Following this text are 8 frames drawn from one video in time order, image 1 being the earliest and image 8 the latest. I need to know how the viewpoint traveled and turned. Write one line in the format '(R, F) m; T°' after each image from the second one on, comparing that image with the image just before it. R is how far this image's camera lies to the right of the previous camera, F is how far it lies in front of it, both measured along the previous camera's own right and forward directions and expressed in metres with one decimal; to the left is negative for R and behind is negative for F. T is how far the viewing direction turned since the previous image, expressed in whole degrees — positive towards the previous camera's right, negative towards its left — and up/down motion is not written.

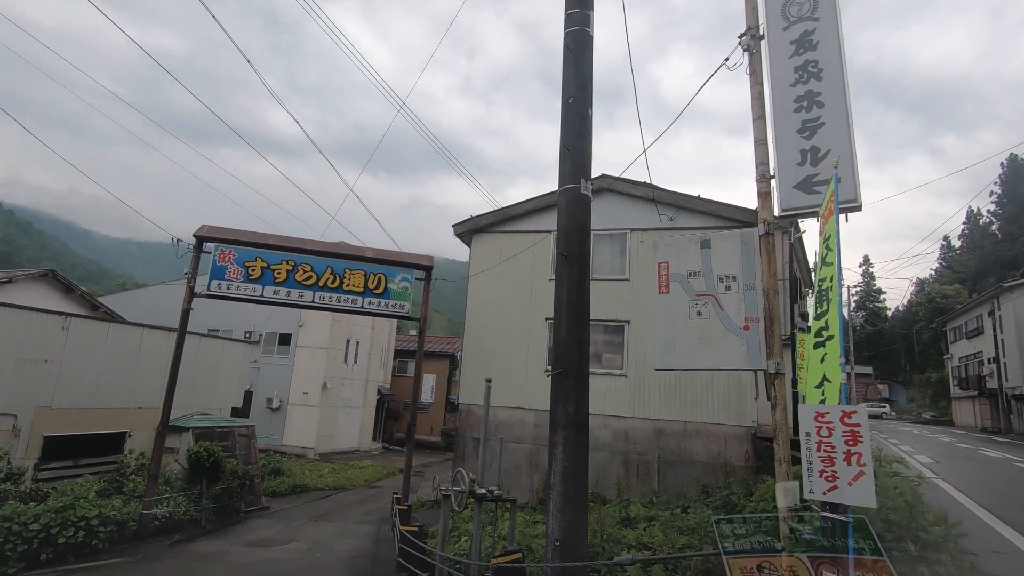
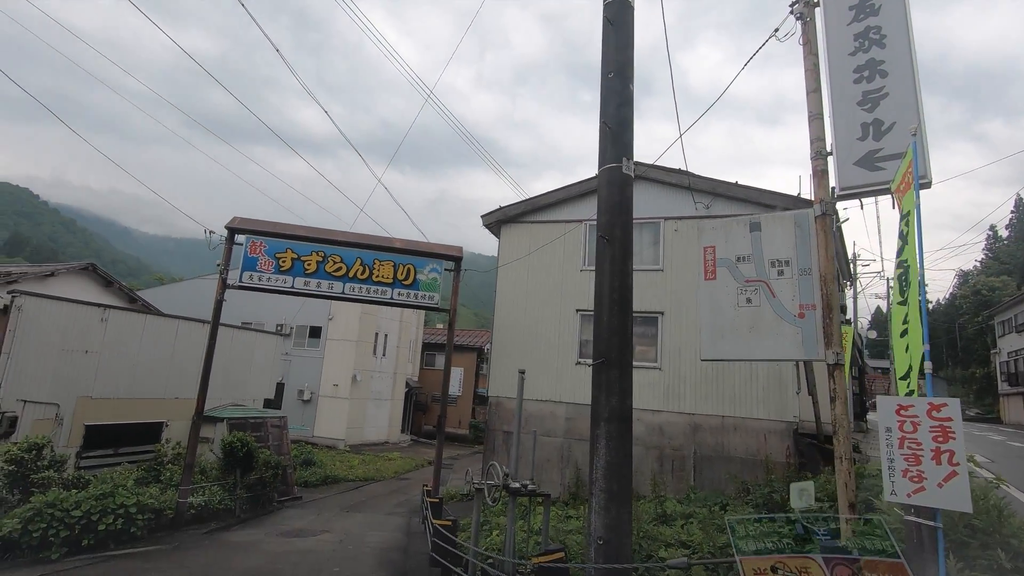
(-0.1, +0.2) m; -3°
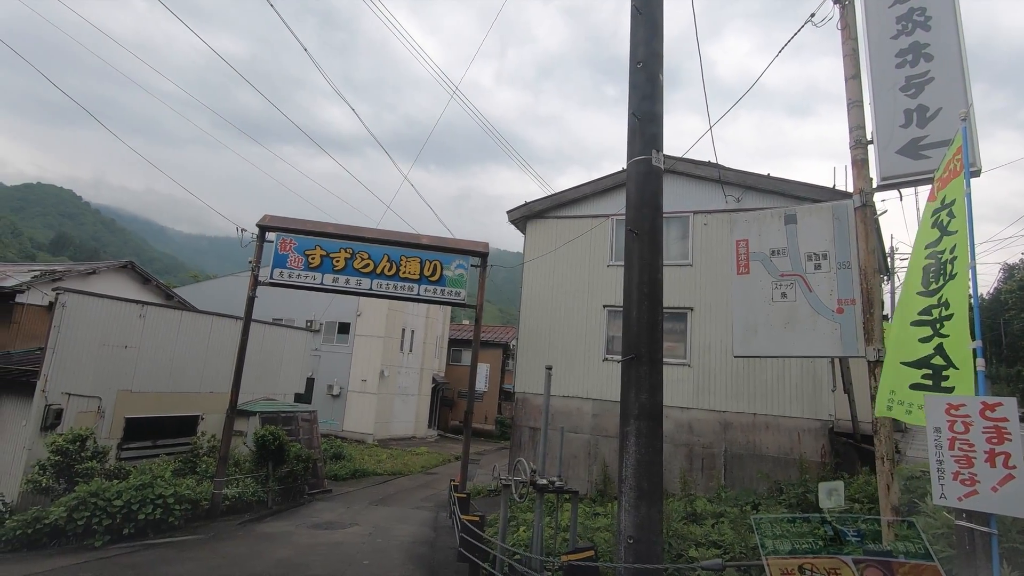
(0.0, 0.0) m; -3°
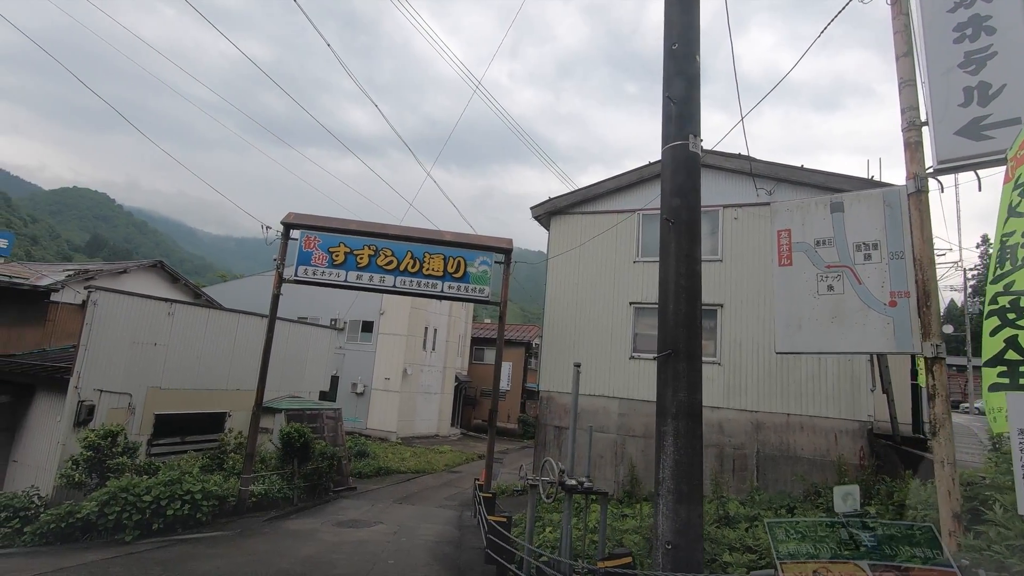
(-0.1, +0.1) m; -2°
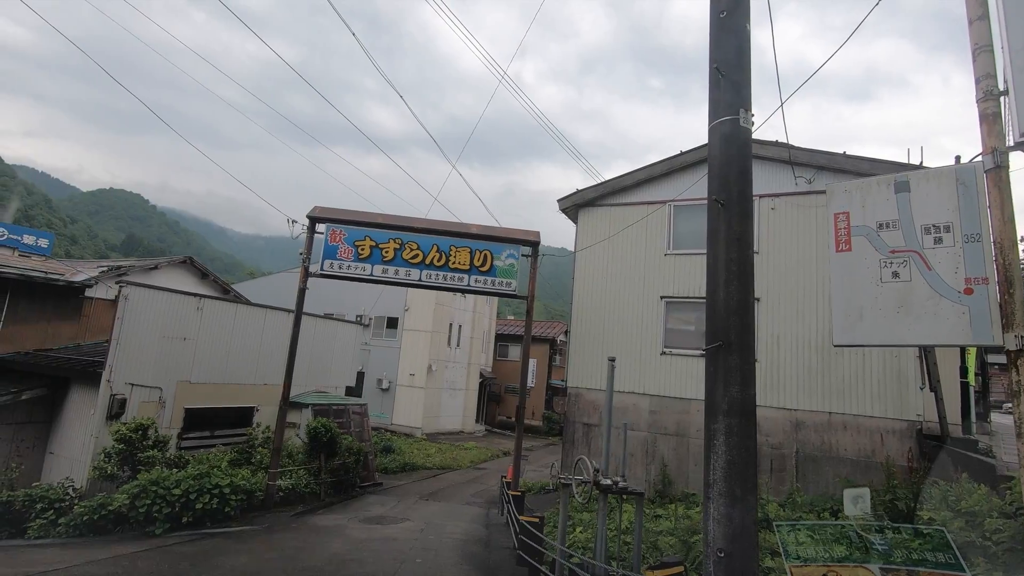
(-0.1, +0.2) m; -2°
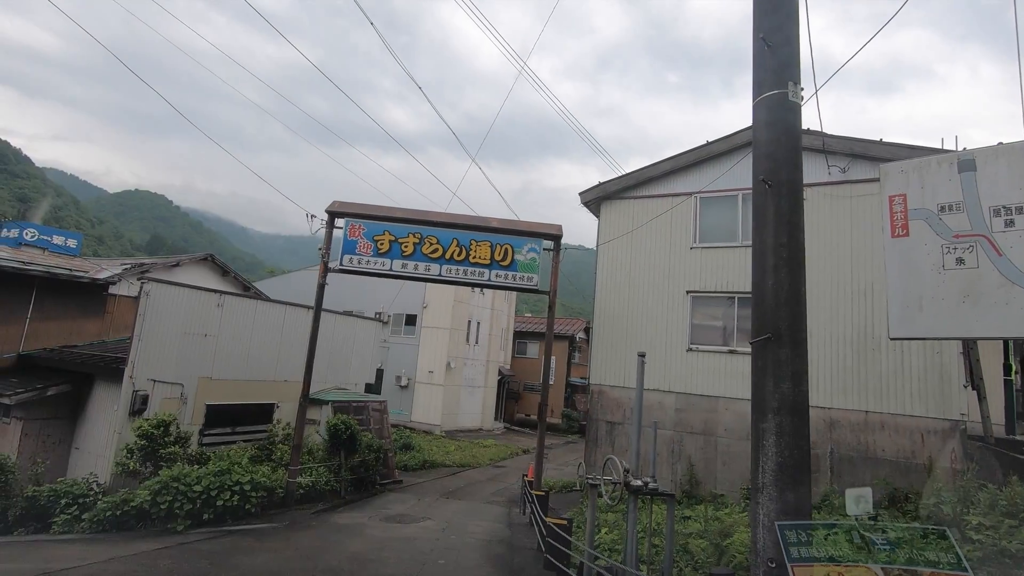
(-0.1, +0.2) m; -2°
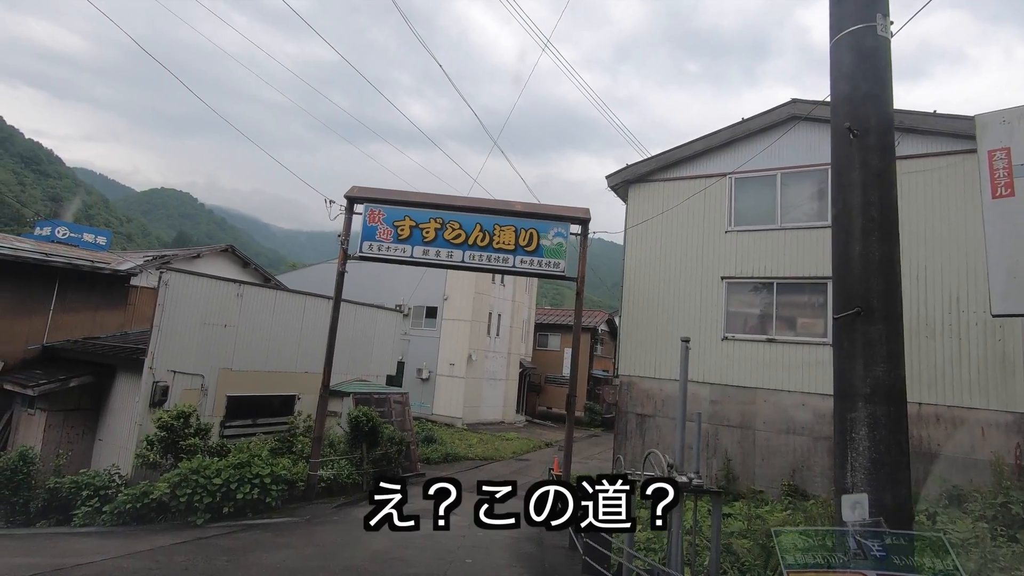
(-0.1, +0.4) m; -2°
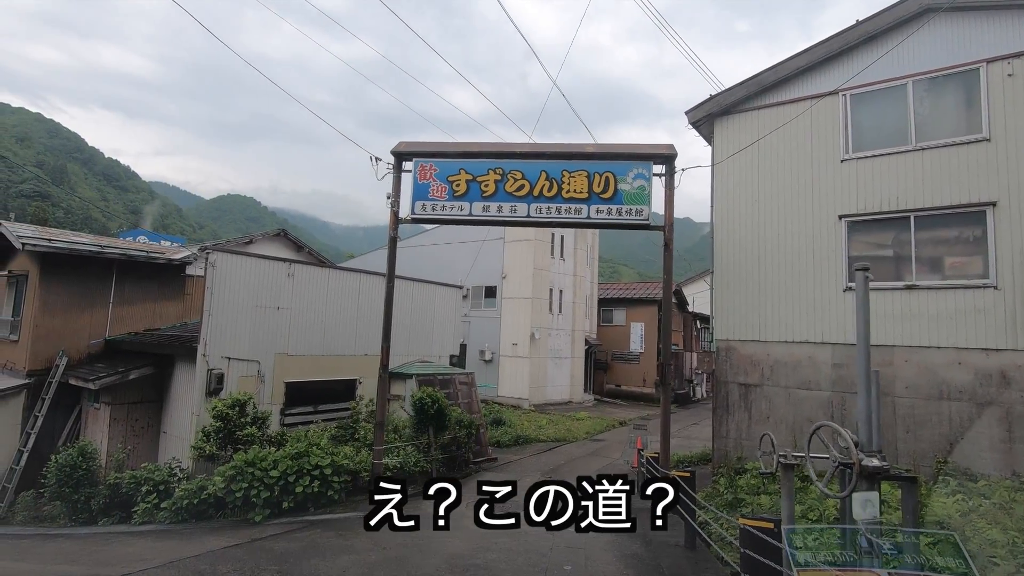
(-0.3, +1.1) m; -6°
